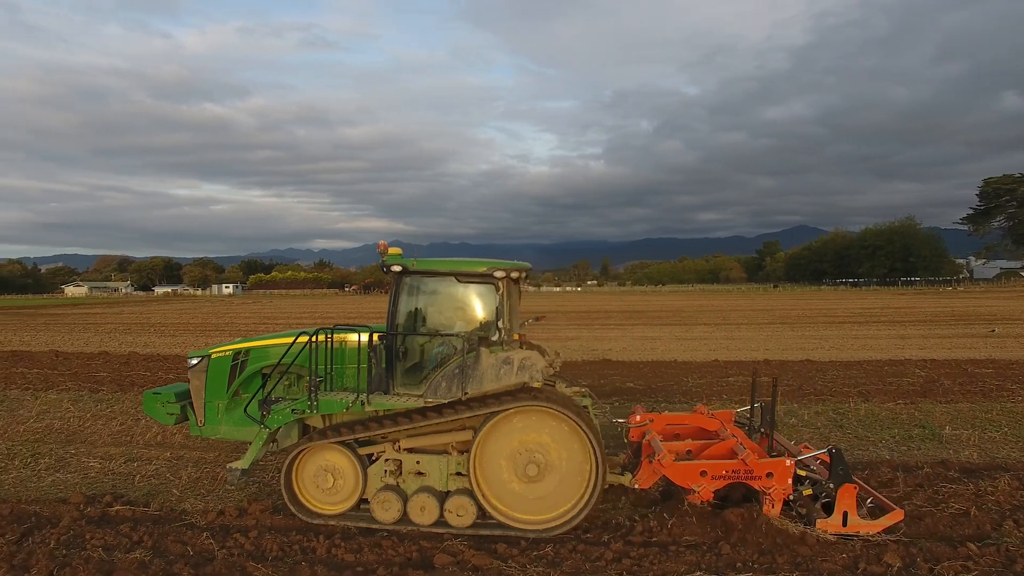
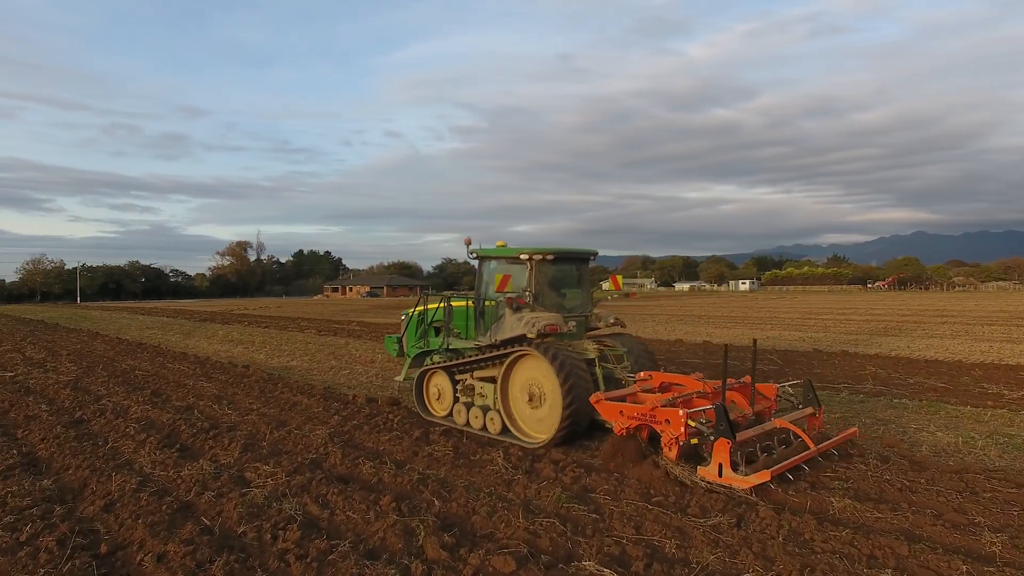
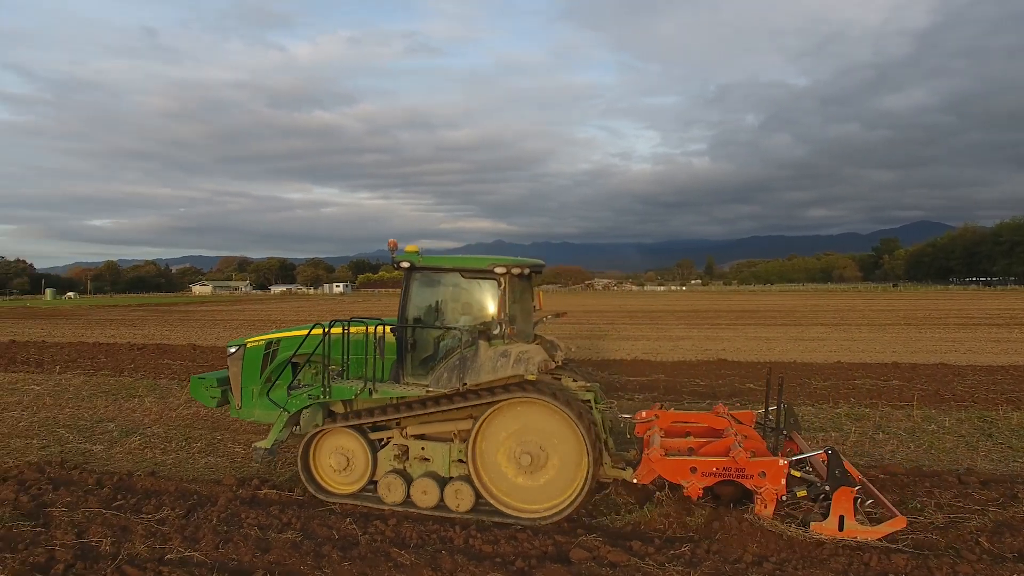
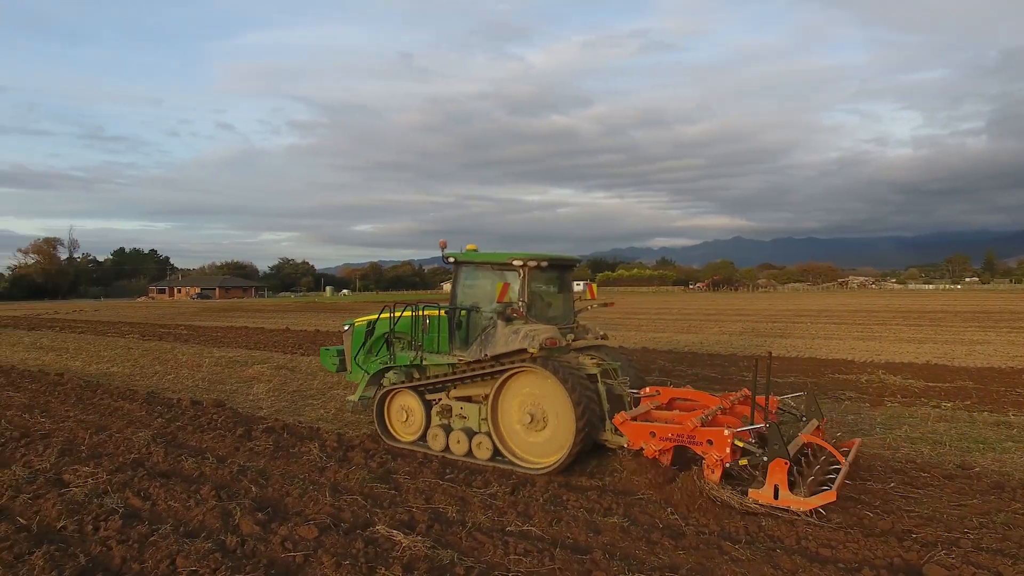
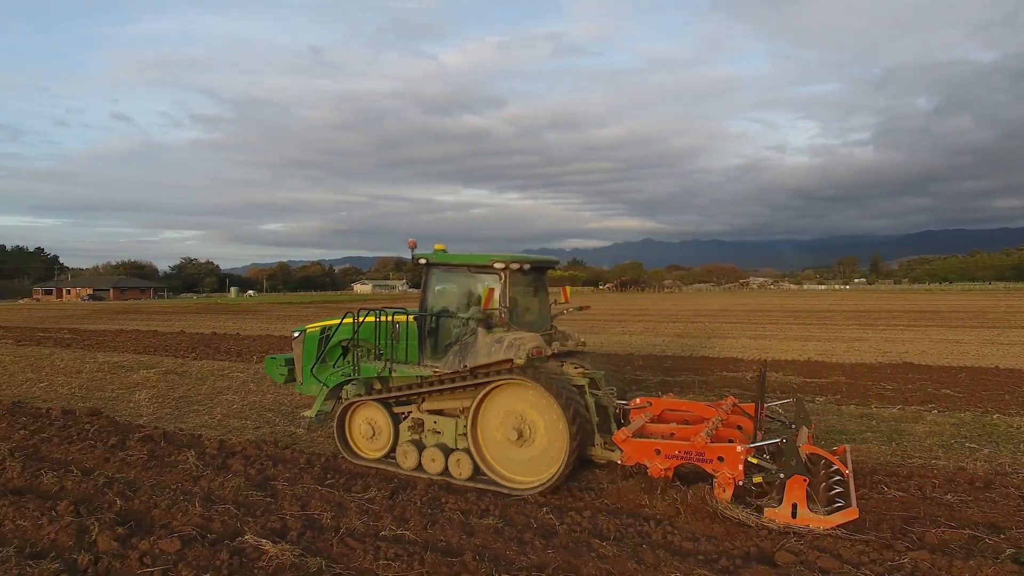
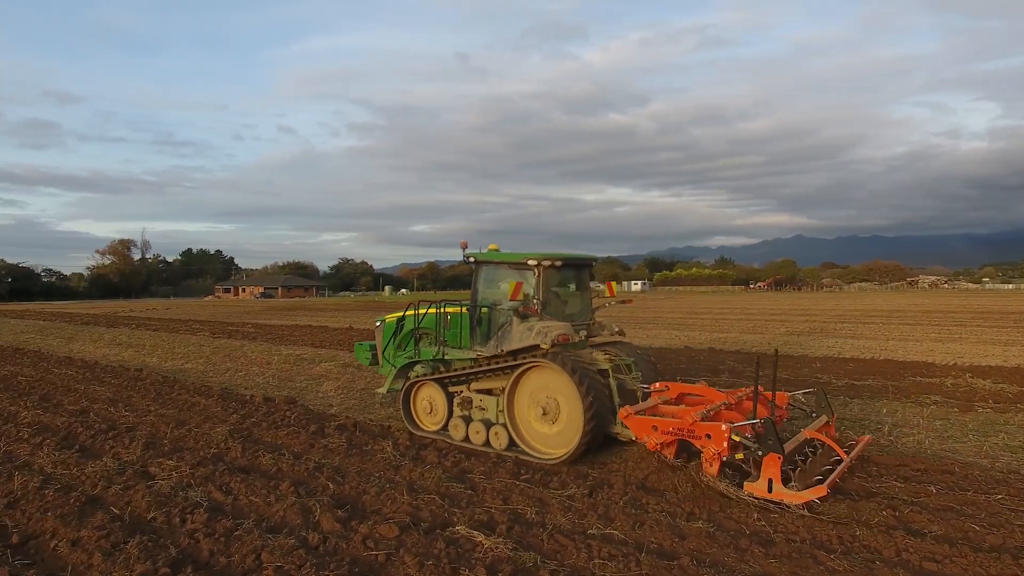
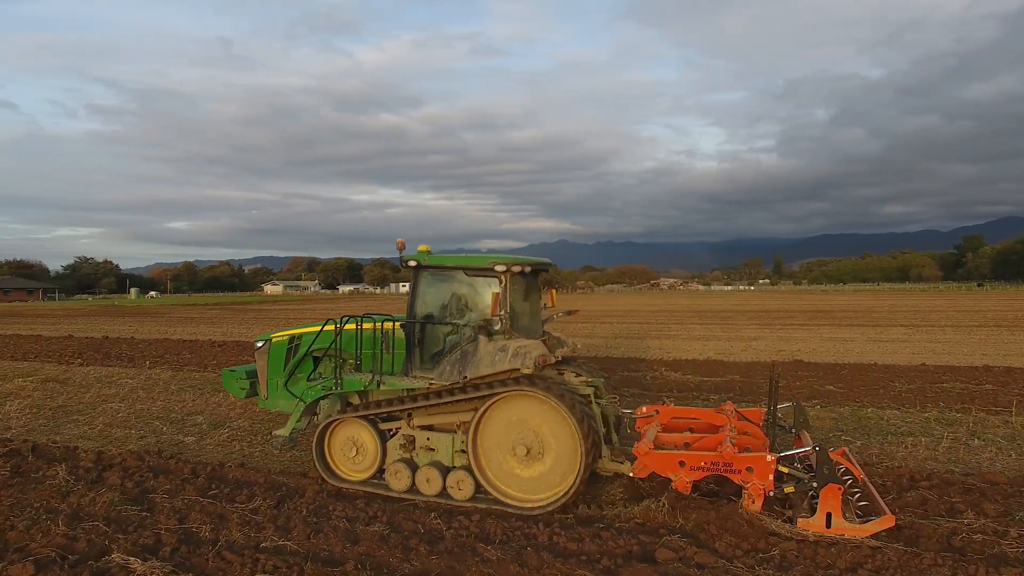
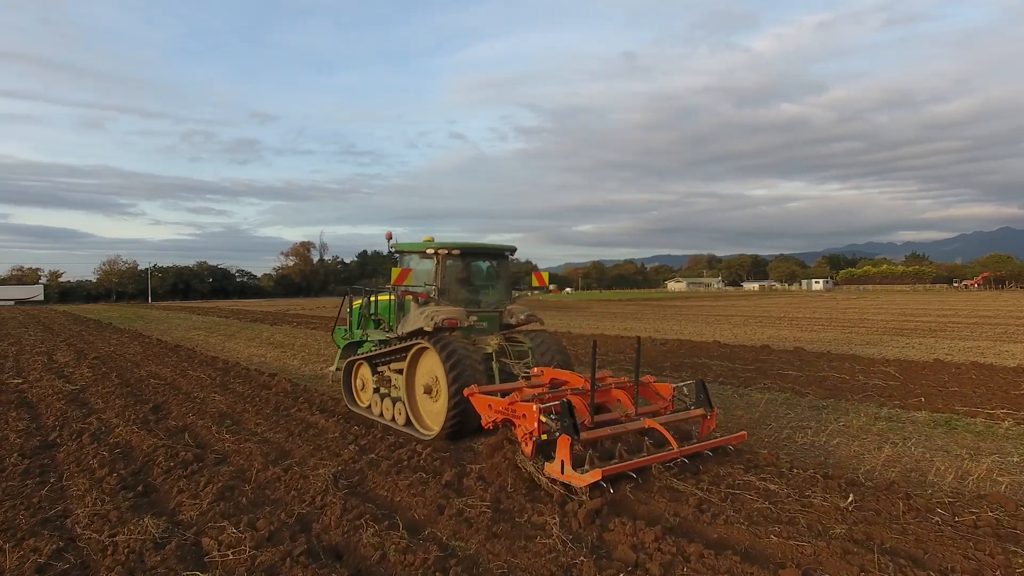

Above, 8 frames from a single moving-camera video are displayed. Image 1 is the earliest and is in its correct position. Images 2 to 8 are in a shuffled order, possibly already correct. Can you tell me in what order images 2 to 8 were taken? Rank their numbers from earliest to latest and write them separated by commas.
3, 7, 5, 4, 6, 2, 8
